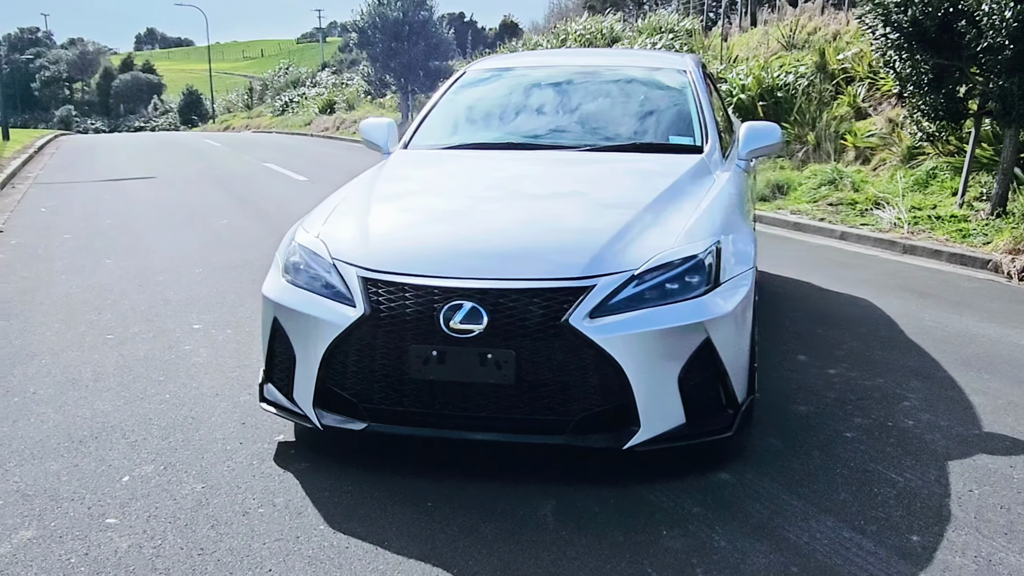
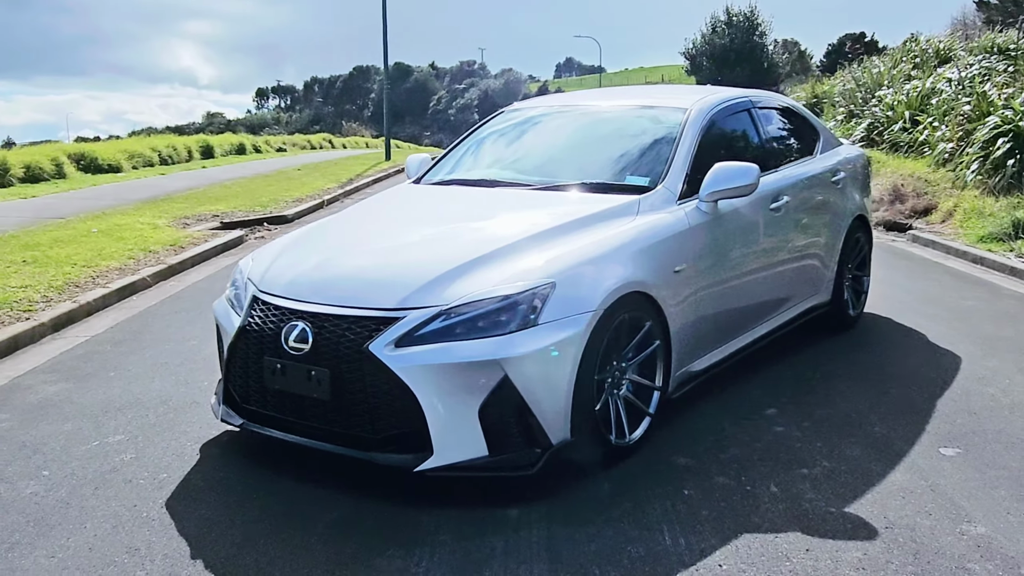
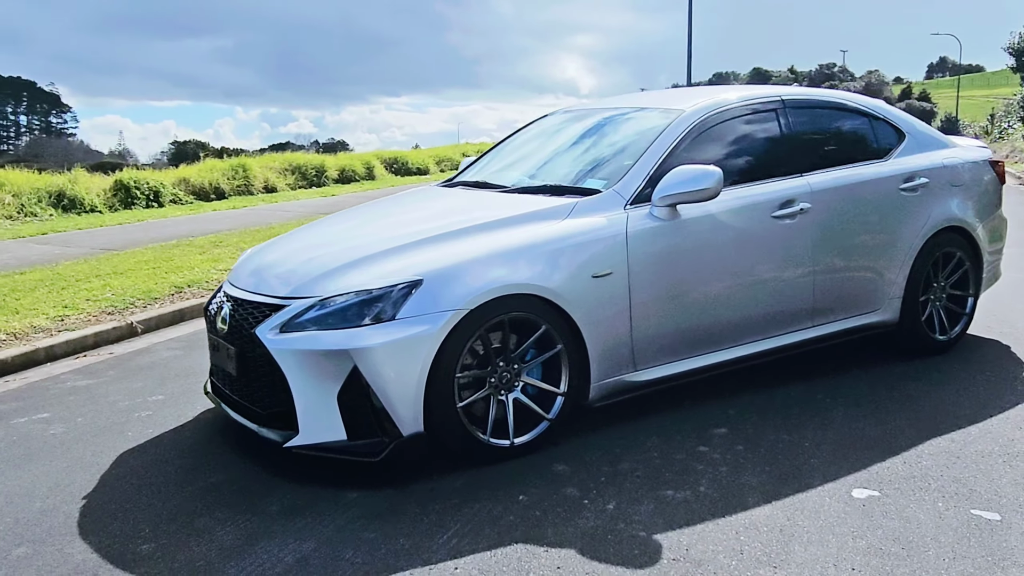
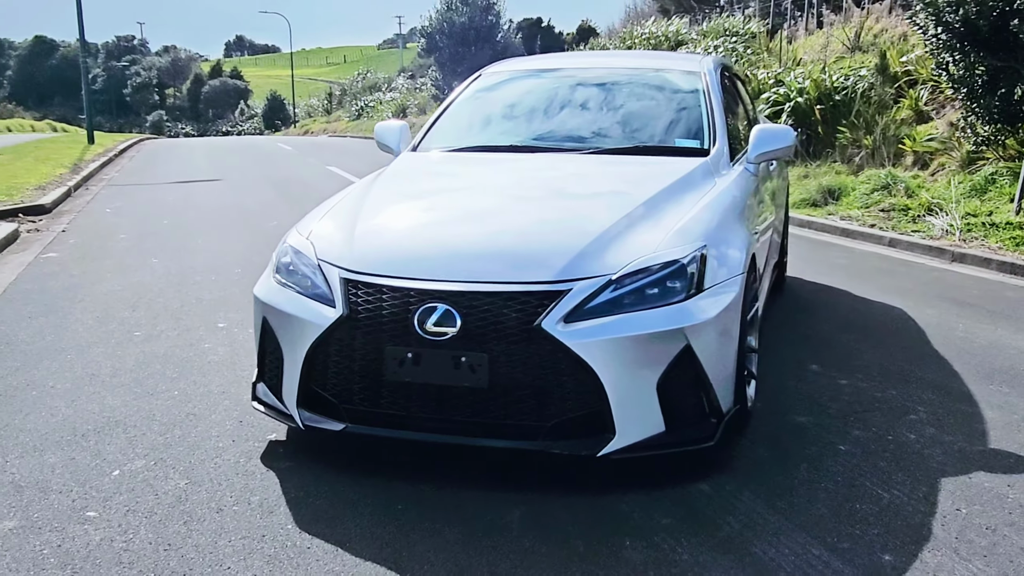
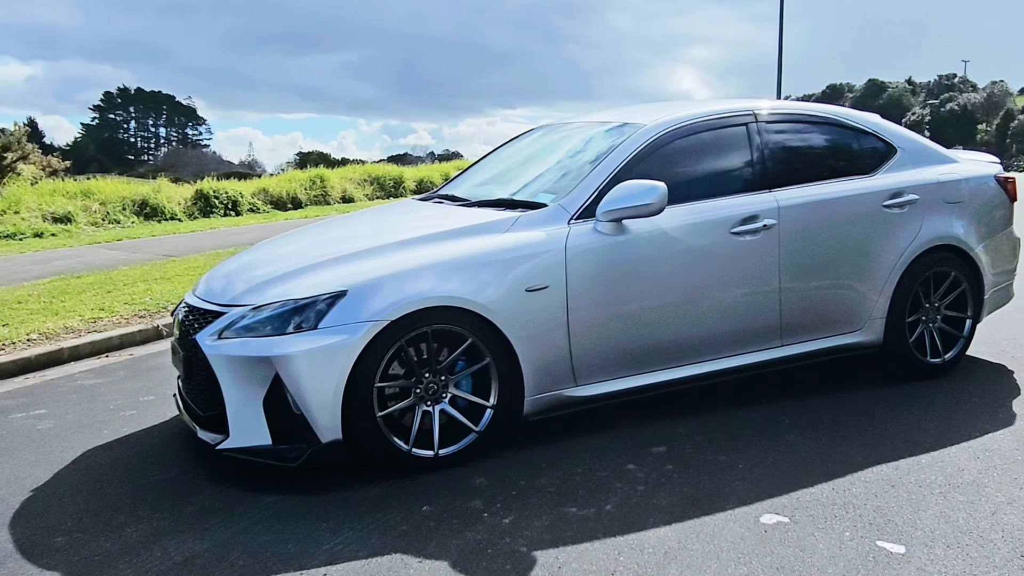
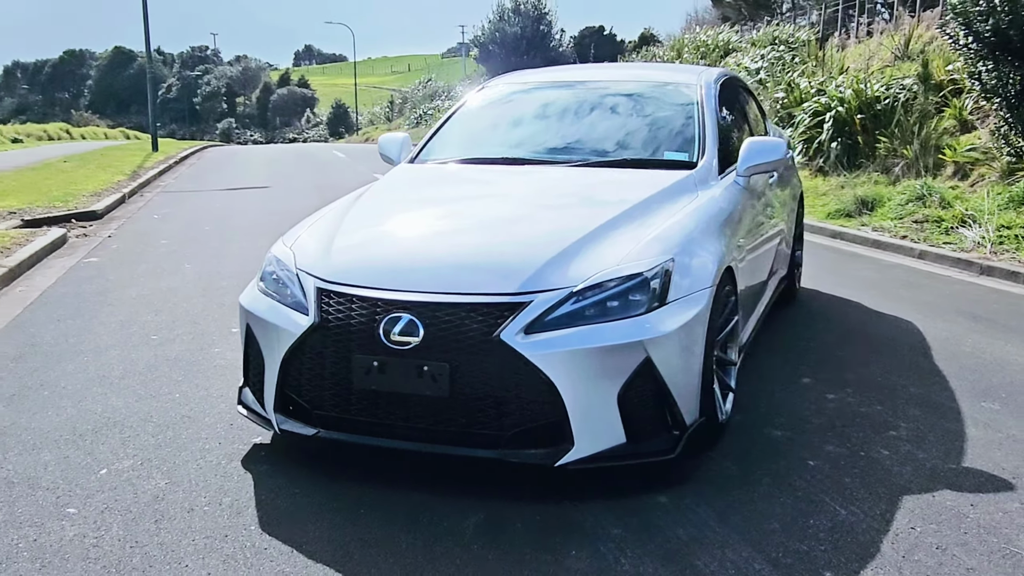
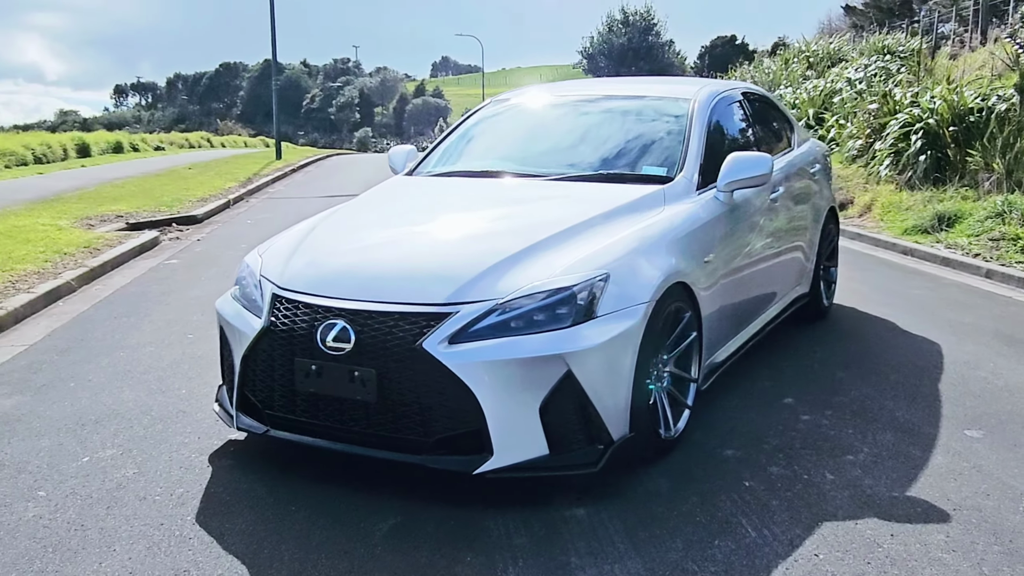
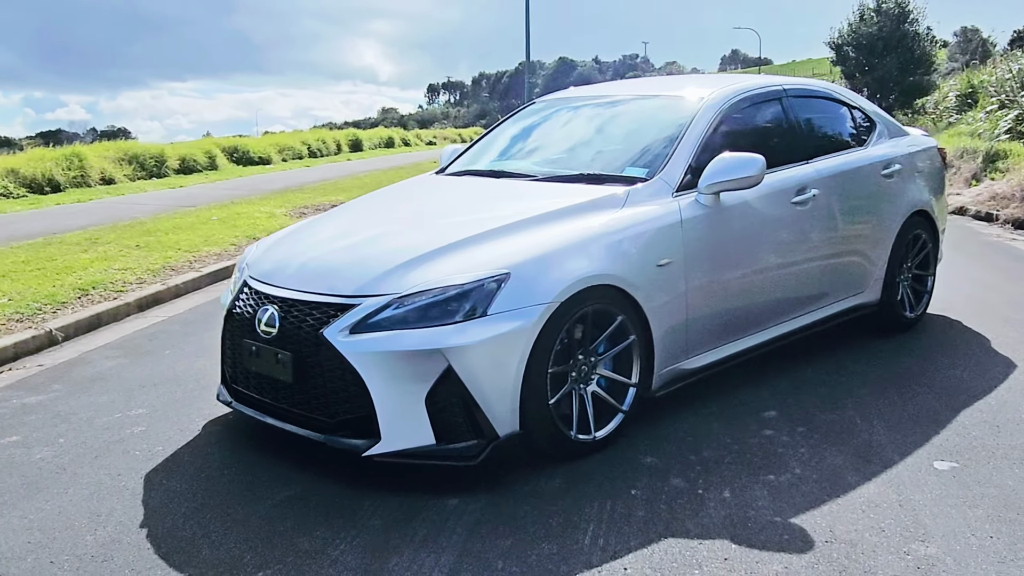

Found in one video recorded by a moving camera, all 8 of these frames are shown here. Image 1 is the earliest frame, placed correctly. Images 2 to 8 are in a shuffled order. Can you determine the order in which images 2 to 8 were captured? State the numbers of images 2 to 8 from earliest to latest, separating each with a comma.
4, 6, 7, 2, 8, 3, 5
